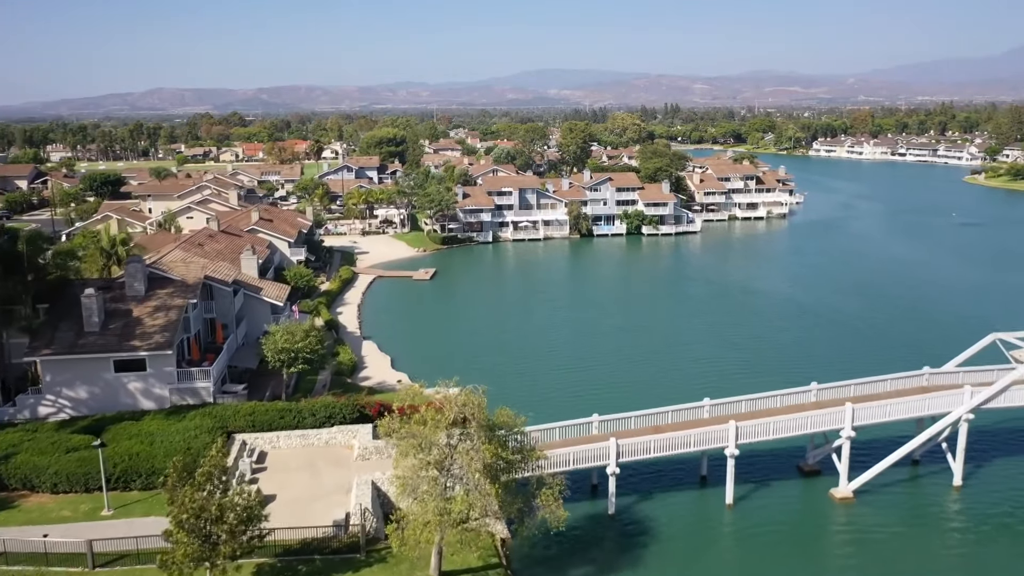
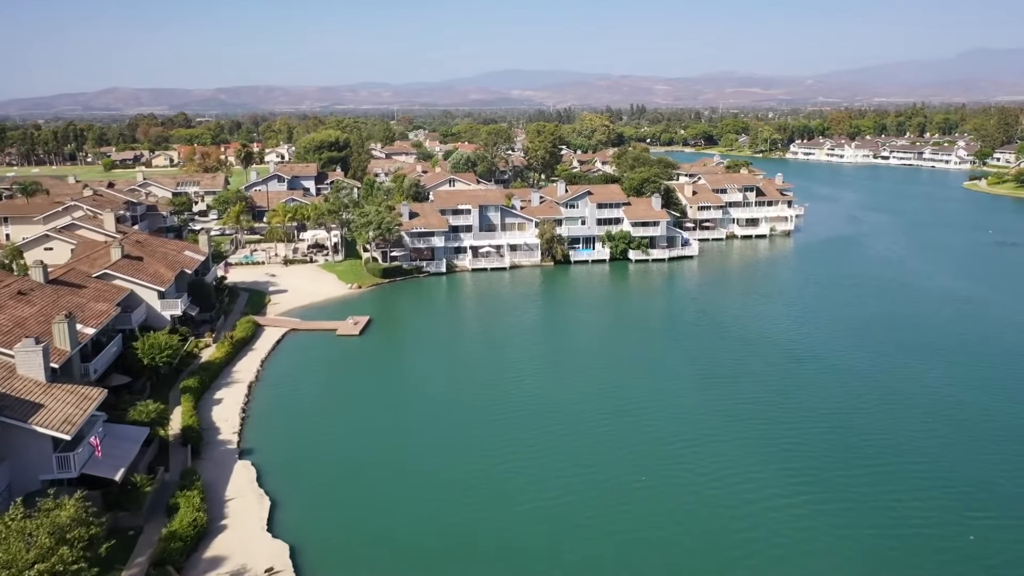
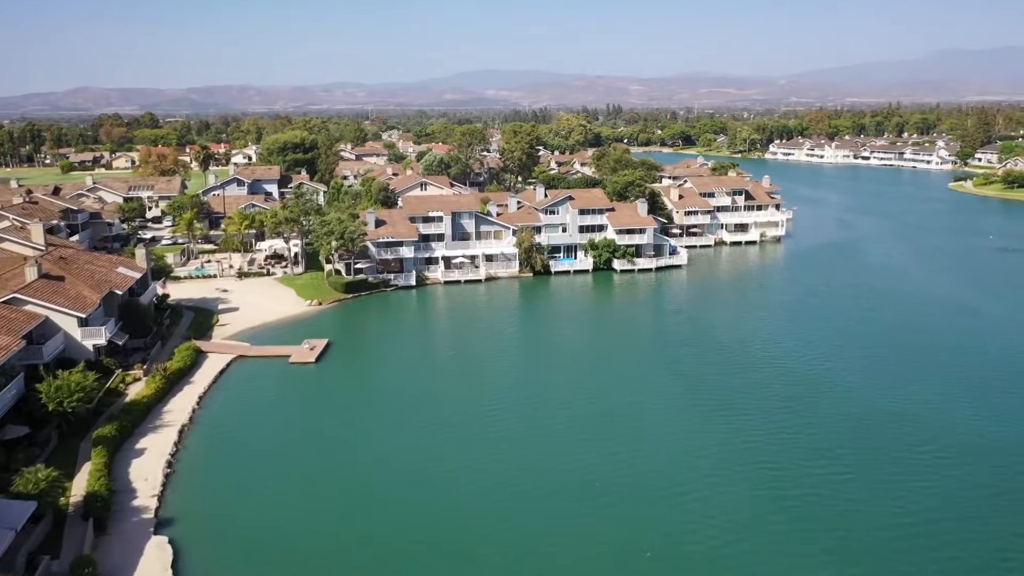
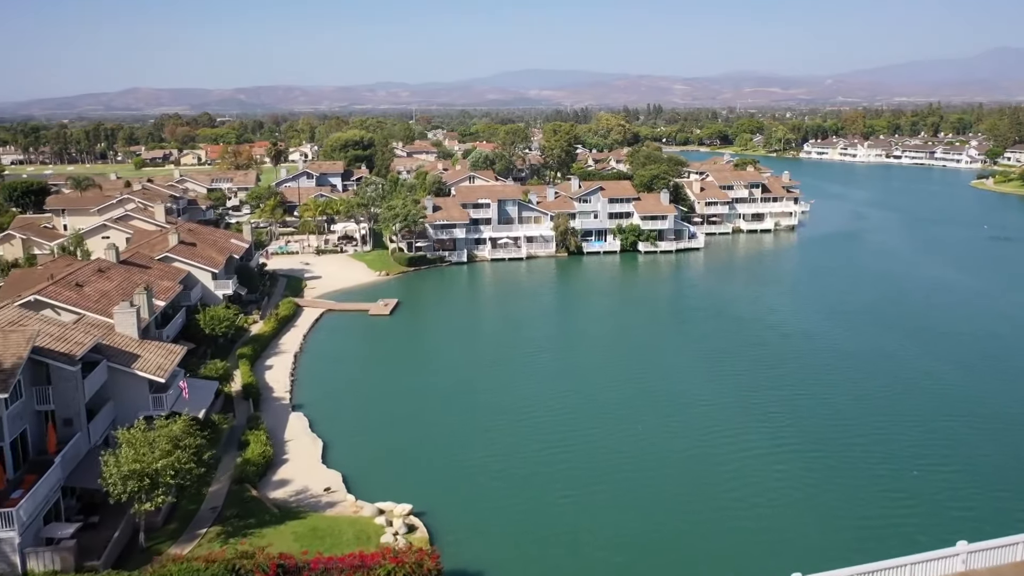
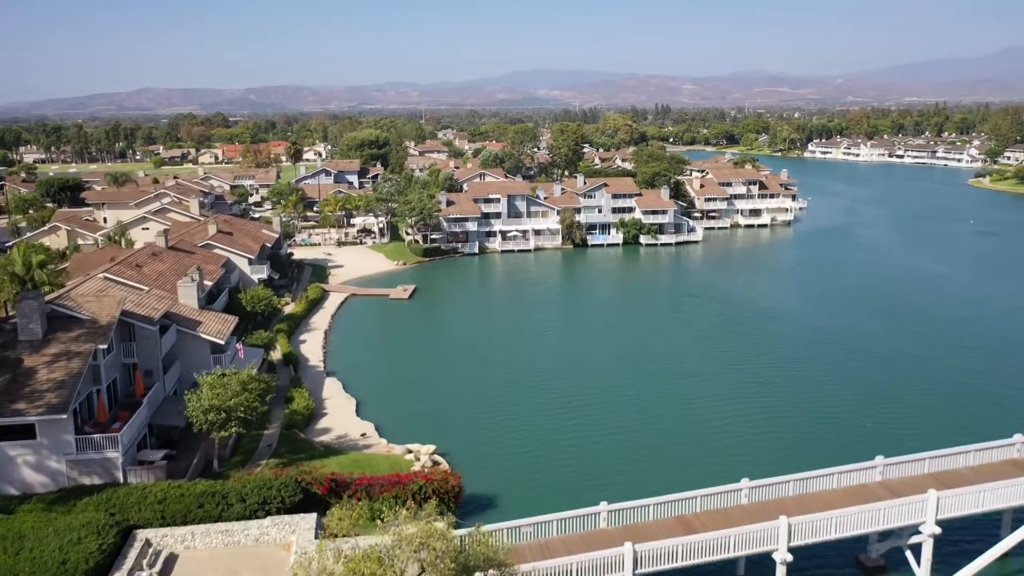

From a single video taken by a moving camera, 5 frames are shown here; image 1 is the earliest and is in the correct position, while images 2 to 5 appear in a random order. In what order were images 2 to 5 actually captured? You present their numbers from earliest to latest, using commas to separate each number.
5, 4, 2, 3
